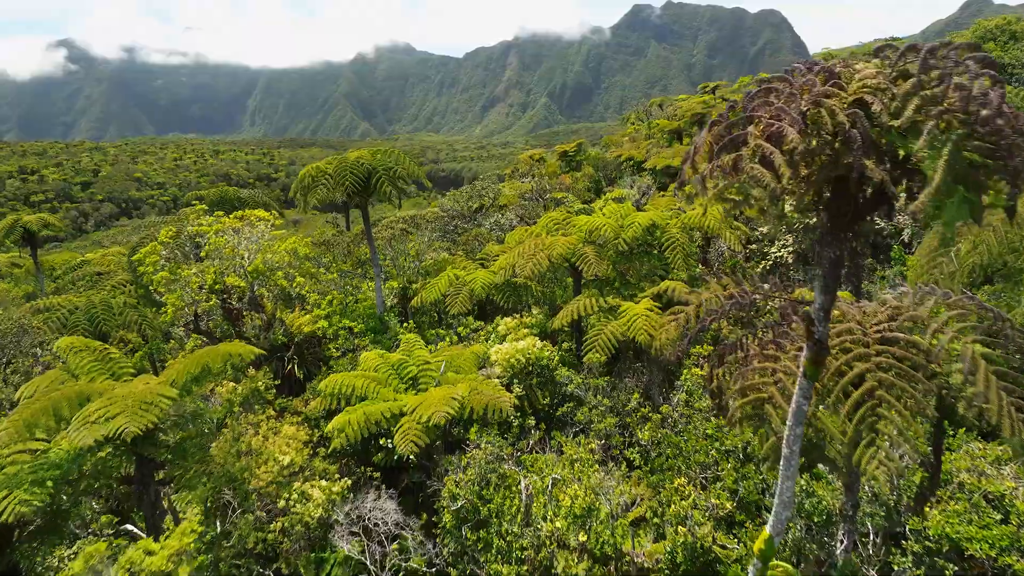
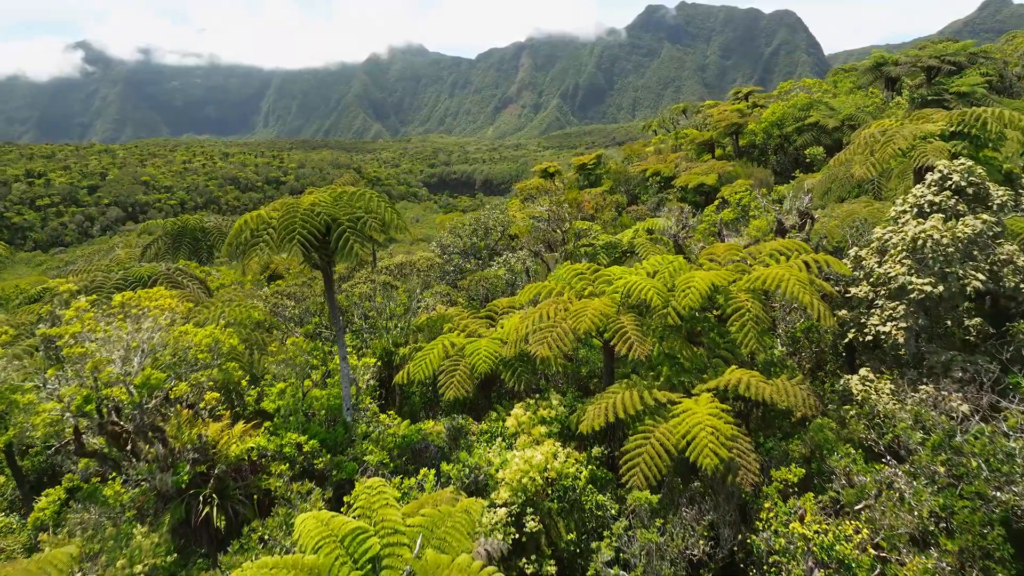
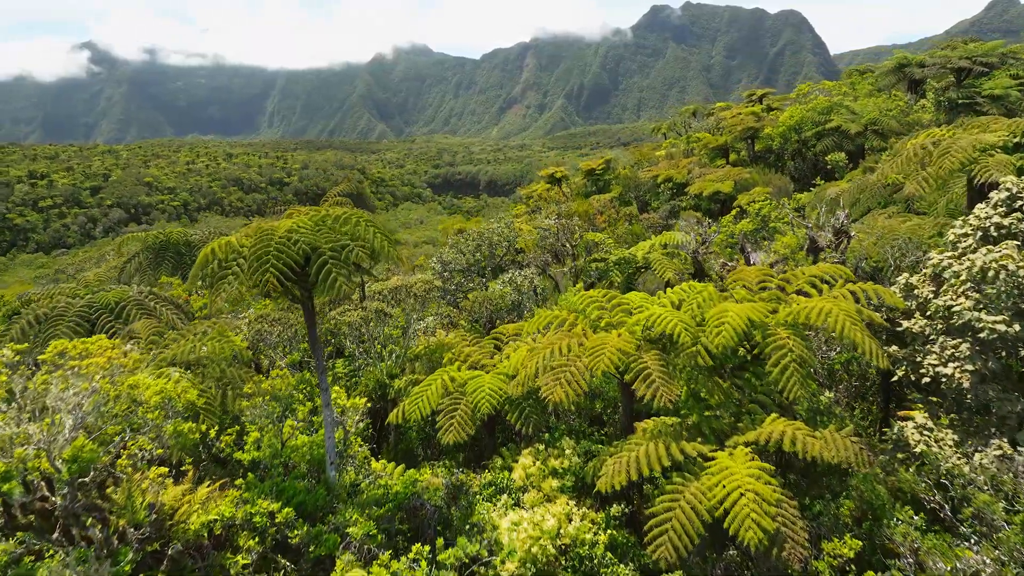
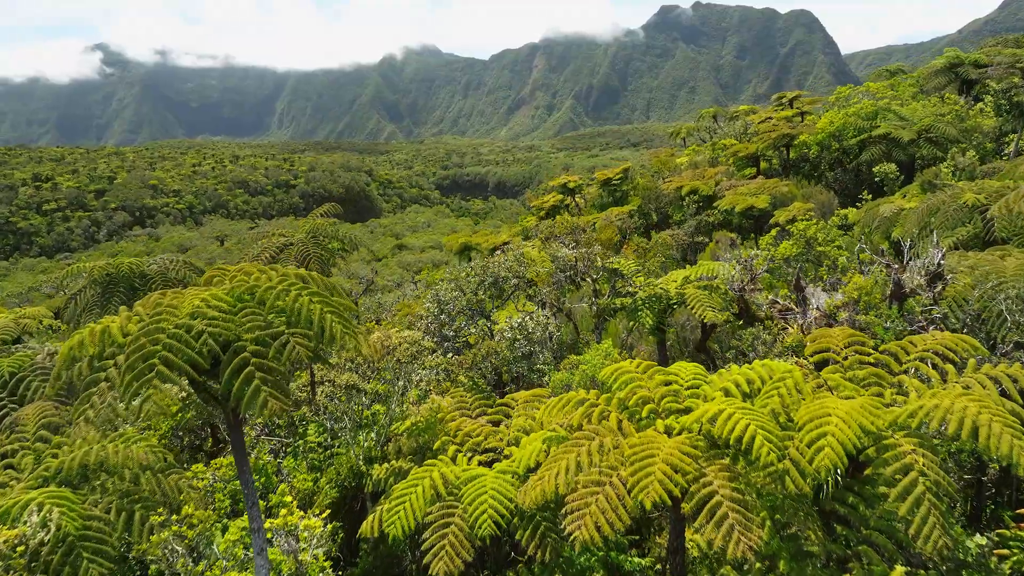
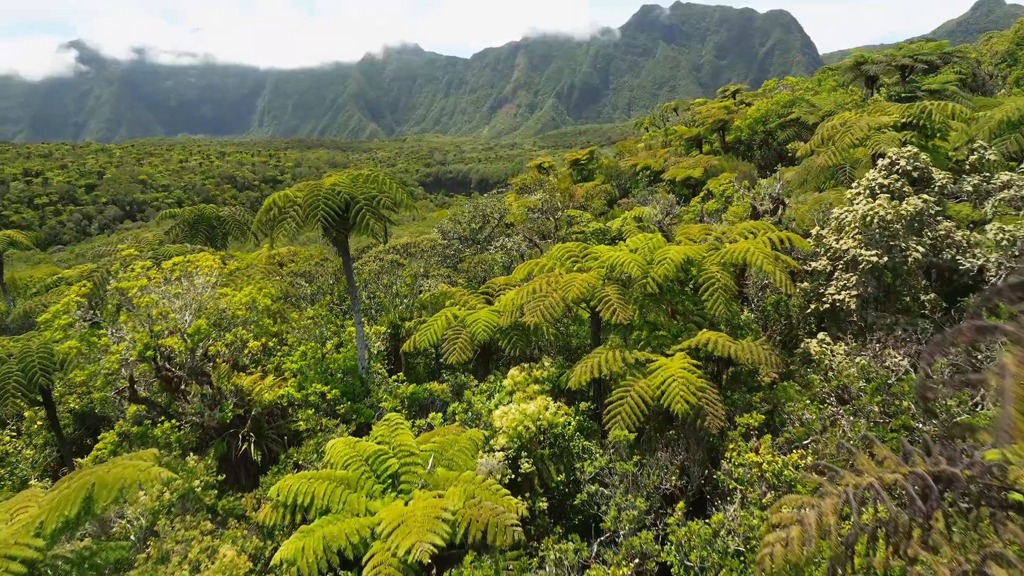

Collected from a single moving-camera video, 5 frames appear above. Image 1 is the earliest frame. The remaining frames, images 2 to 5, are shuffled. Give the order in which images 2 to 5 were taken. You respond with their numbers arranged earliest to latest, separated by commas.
5, 2, 3, 4
